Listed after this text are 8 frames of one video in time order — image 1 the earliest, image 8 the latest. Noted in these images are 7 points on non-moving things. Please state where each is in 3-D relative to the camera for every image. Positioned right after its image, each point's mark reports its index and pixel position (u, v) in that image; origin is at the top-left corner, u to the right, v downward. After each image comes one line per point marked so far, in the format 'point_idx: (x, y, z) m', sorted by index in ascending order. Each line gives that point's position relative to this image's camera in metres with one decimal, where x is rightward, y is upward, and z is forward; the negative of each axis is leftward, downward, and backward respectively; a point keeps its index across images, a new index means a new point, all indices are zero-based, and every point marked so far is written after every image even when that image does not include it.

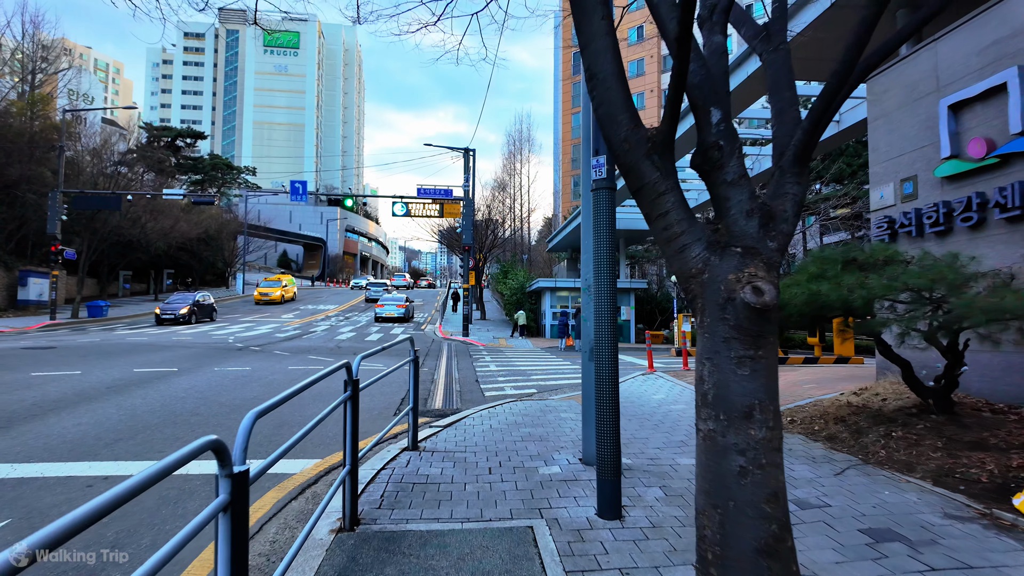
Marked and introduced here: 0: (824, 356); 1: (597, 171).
0: (+7.8, -1.7, +14.8) m
1: (+0.6, +0.8, +4.0) m
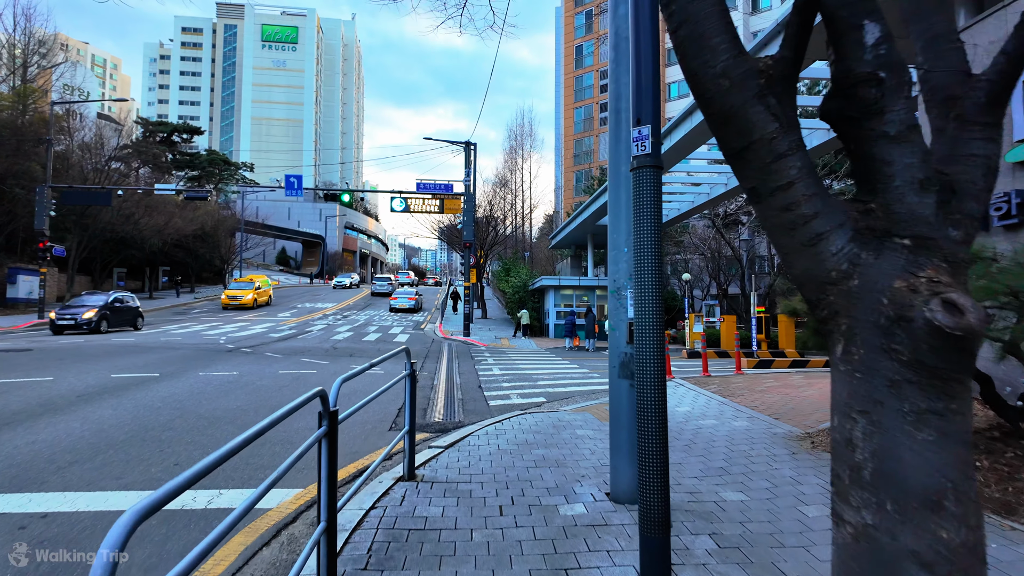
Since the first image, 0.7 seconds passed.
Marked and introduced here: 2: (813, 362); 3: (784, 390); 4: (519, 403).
0: (+7.9, -1.7, +14.0) m
1: (+0.7, +0.8, +3.2) m
2: (+7.0, -1.7, +13.7) m
3: (+3.8, -1.4, +8.3) m
4: (+0.1, -1.7, +8.9) m
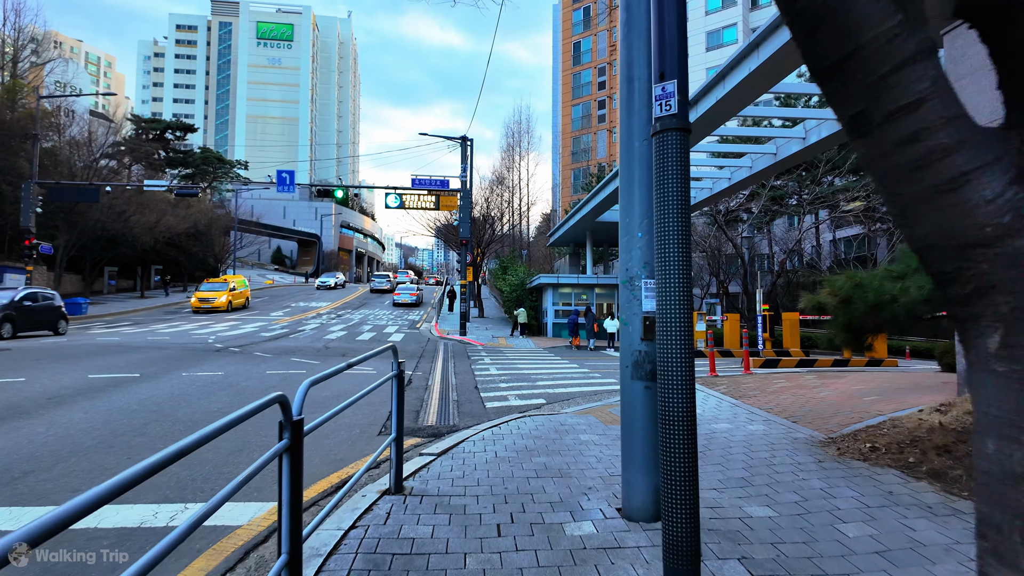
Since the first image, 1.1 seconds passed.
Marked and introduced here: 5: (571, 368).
0: (+7.9, -1.6, +13.6) m
1: (+0.7, +0.8, +2.7) m
2: (+6.9, -1.6, +13.3) m
3: (+3.8, -1.4, +7.9) m
4: (+0.1, -1.7, +8.4) m
5: (+1.4, -1.8, +13.7) m
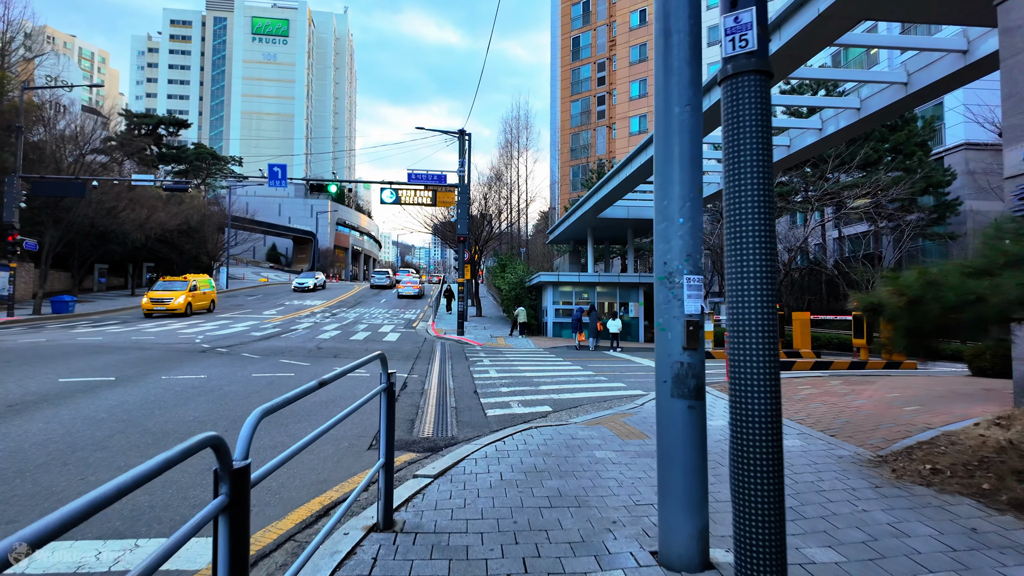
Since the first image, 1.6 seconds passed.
0: (+7.9, -1.6, +13.0) m
1: (+0.8, +0.8, +2.0) m
2: (+7.0, -1.6, +12.6) m
3: (+3.8, -1.3, +7.2) m
4: (+0.1, -1.6, +7.8) m
5: (+1.4, -1.8, +13.0) m
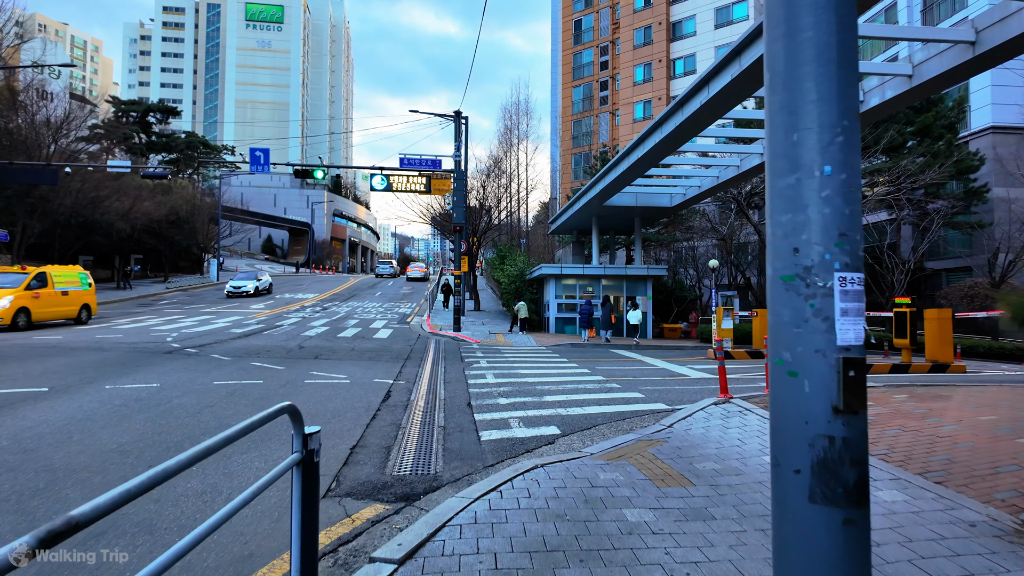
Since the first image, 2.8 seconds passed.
0: (+7.9, -1.5, +11.6) m
1: (+0.8, +0.8, +0.6) m
2: (+6.9, -1.5, +11.2) m
3: (+3.8, -1.3, +5.8) m
4: (+0.1, -1.6, +6.4) m
5: (+1.4, -1.7, +11.6) m
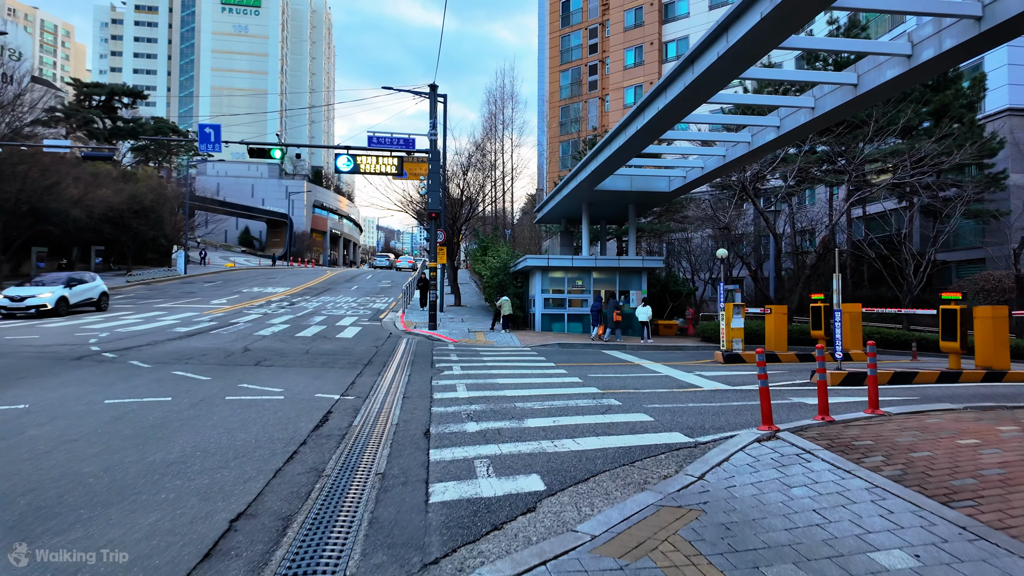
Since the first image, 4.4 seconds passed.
0: (+7.5, -1.4, +9.8) m
1: (+0.6, +0.8, -1.4) m
2: (+6.6, -1.4, +9.4) m
3: (+3.6, -1.3, +4.0) m
4: (-0.2, -1.5, +4.4) m
5: (+1.0, -1.6, +9.7) m
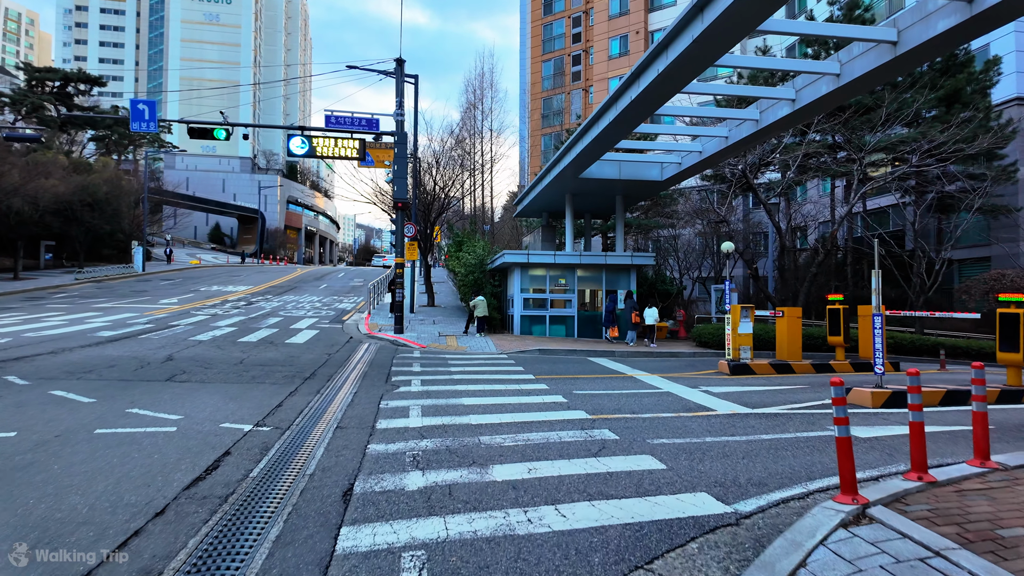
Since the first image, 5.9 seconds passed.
0: (+7.0, -1.3, +8.1) m
1: (+0.5, +0.8, -3.2) m
2: (+6.1, -1.4, +7.8) m
3: (+3.3, -1.3, +2.2) m
4: (-0.4, -1.5, +2.6) m
5: (+0.5, -1.6, +7.9) m
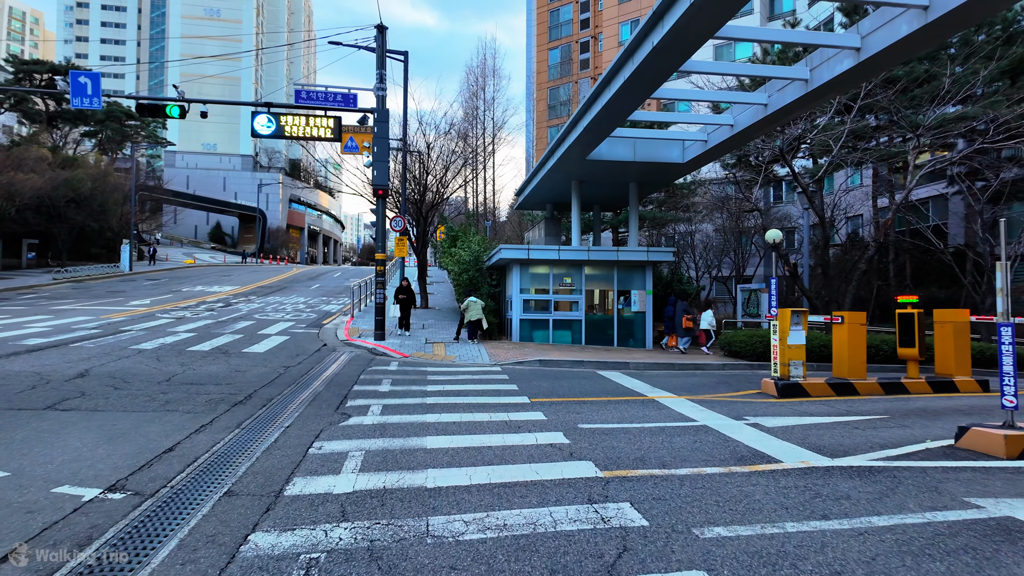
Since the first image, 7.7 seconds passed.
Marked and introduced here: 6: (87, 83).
0: (+6.9, -1.3, +5.9) m
1: (+0.2, +0.8, -5.4) m
2: (+6.0, -1.4, +5.5) m
3: (+3.1, -1.2, 0.0) m
4: (-0.7, -1.5, +0.4) m
5: (+0.4, -1.5, +5.7) m
6: (-9.9, +4.8, +13.8) m
